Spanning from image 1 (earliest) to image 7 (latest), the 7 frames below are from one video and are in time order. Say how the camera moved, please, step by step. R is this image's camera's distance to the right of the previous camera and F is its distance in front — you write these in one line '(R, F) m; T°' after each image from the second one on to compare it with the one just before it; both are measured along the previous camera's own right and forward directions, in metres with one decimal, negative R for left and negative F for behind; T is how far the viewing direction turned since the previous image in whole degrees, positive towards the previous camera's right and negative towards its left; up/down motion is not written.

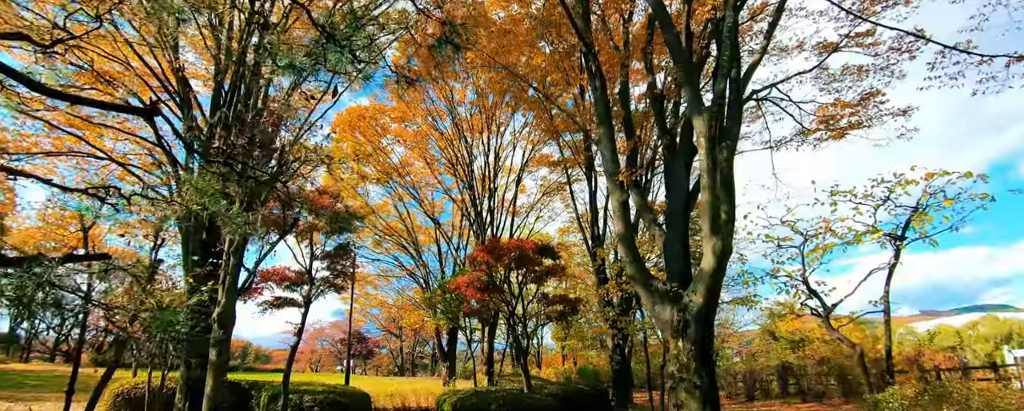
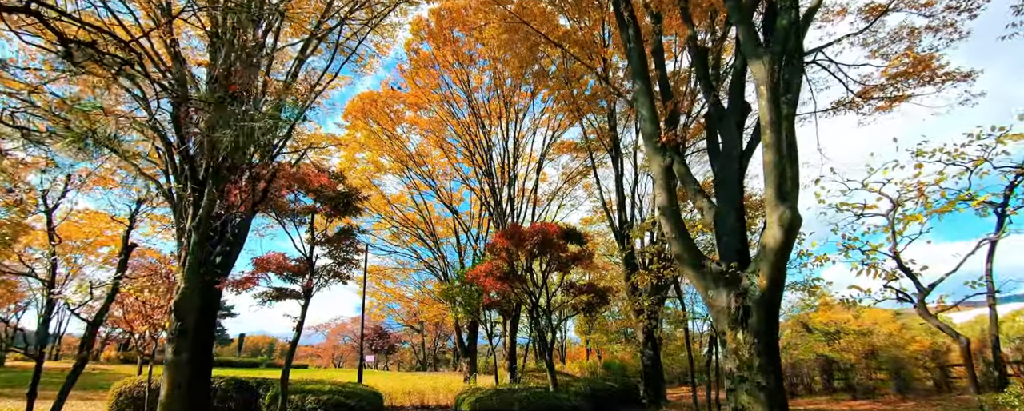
(0.0, +0.9) m; -2°
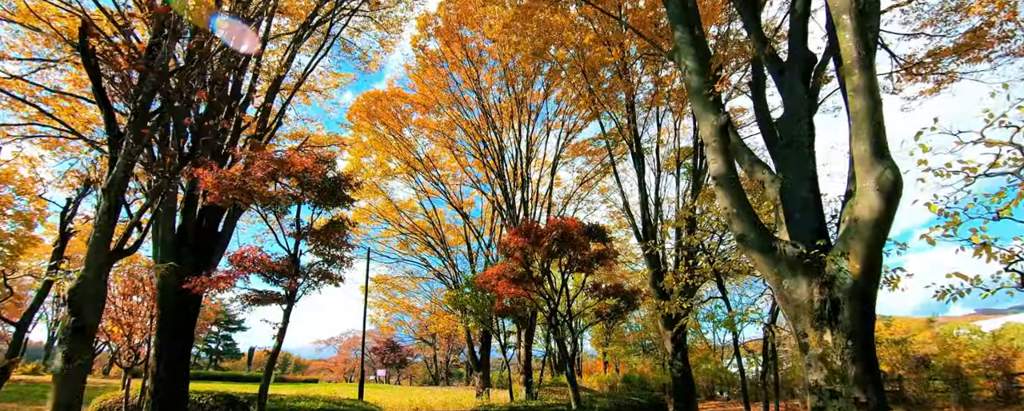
(0.0, +1.0) m; -1°
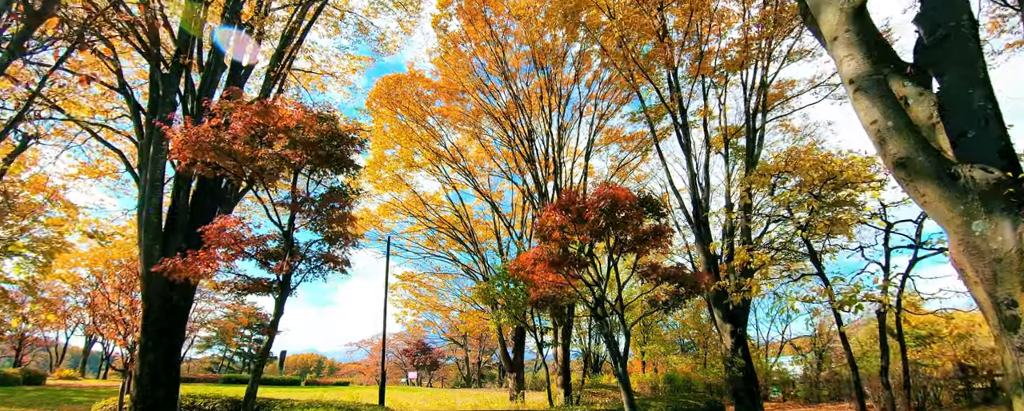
(-0.1, +1.1) m; -3°
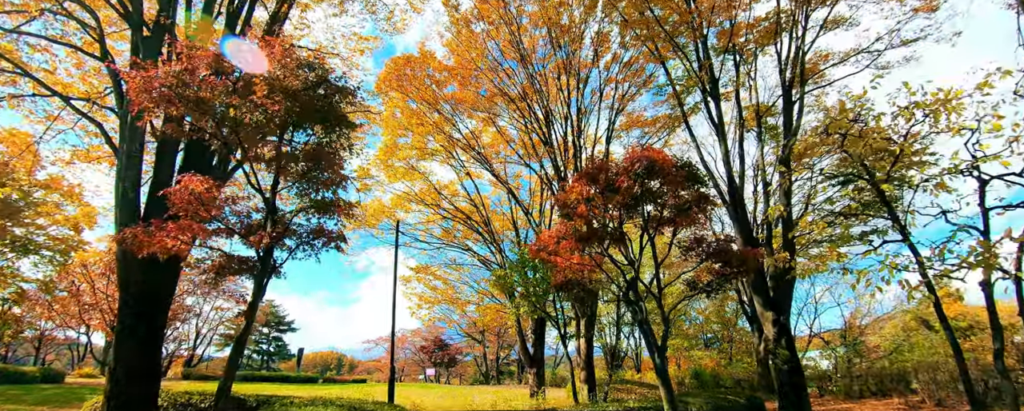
(0.0, +0.8) m; -2°
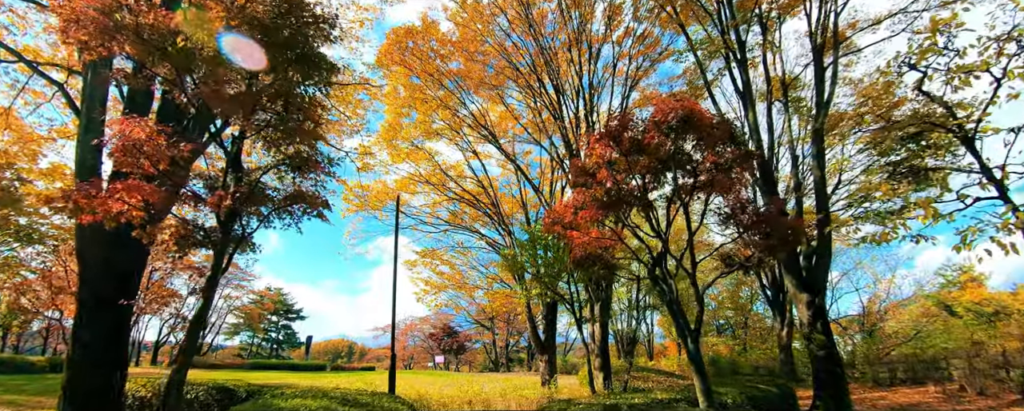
(0.0, +0.7) m; -1°
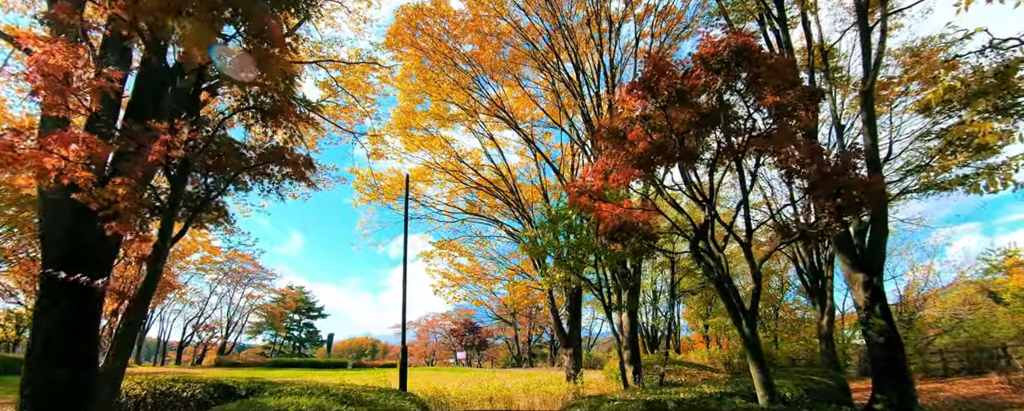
(0.0, +0.7) m; -2°
